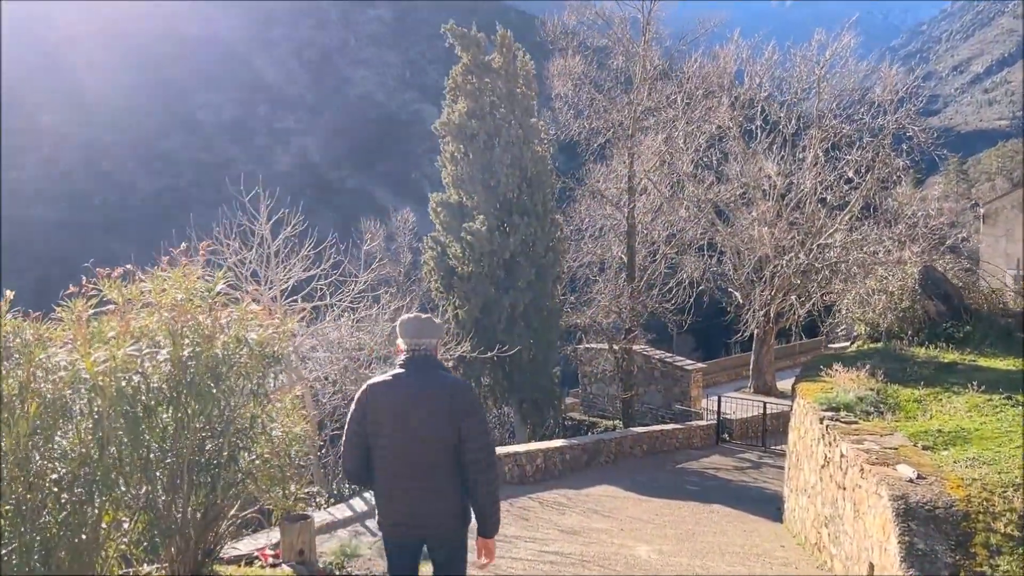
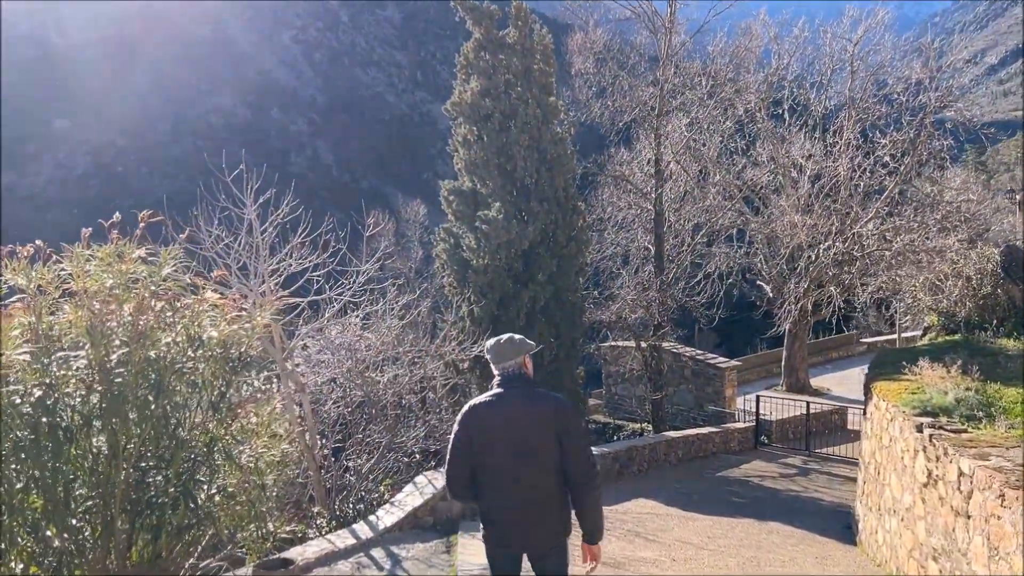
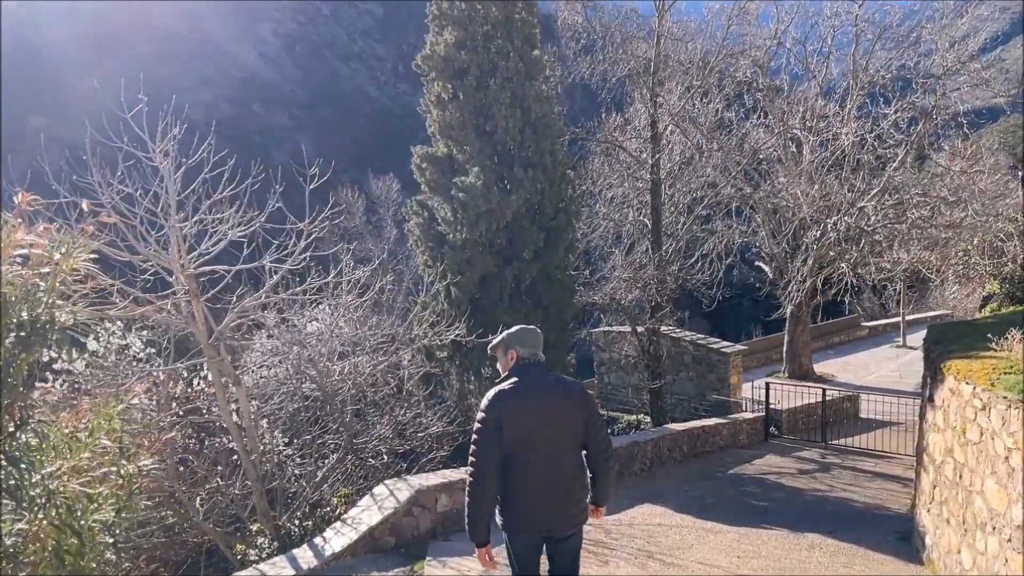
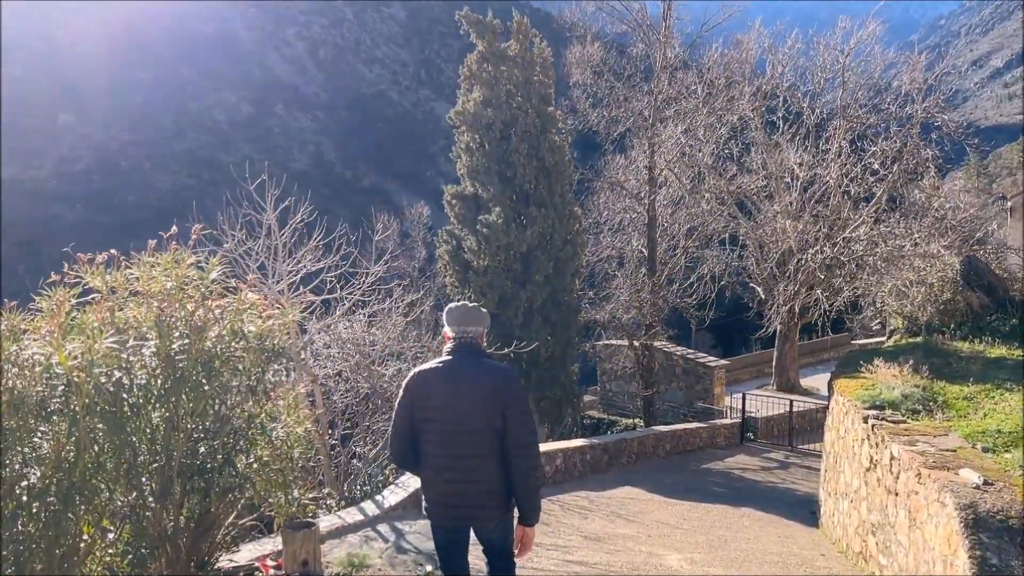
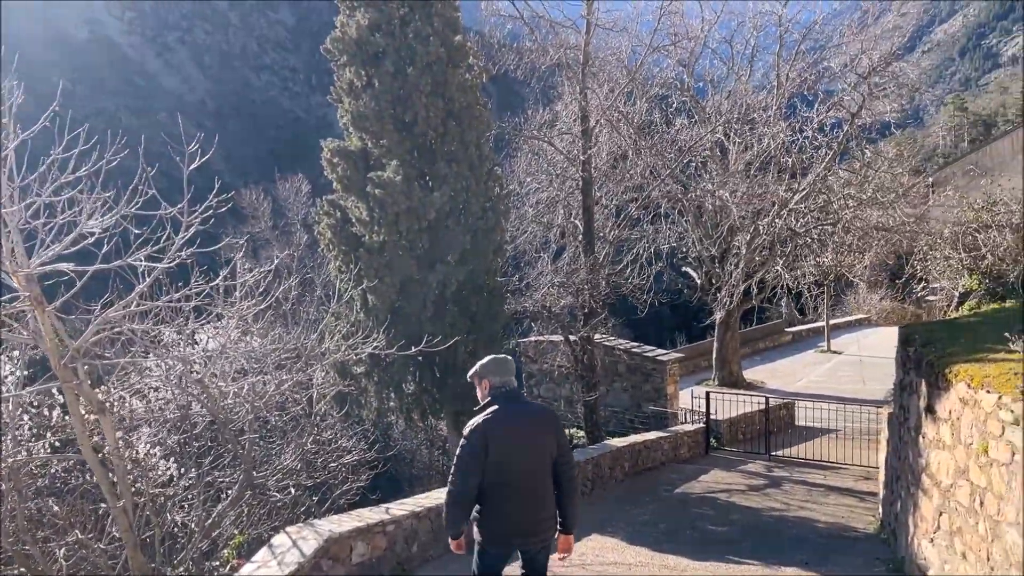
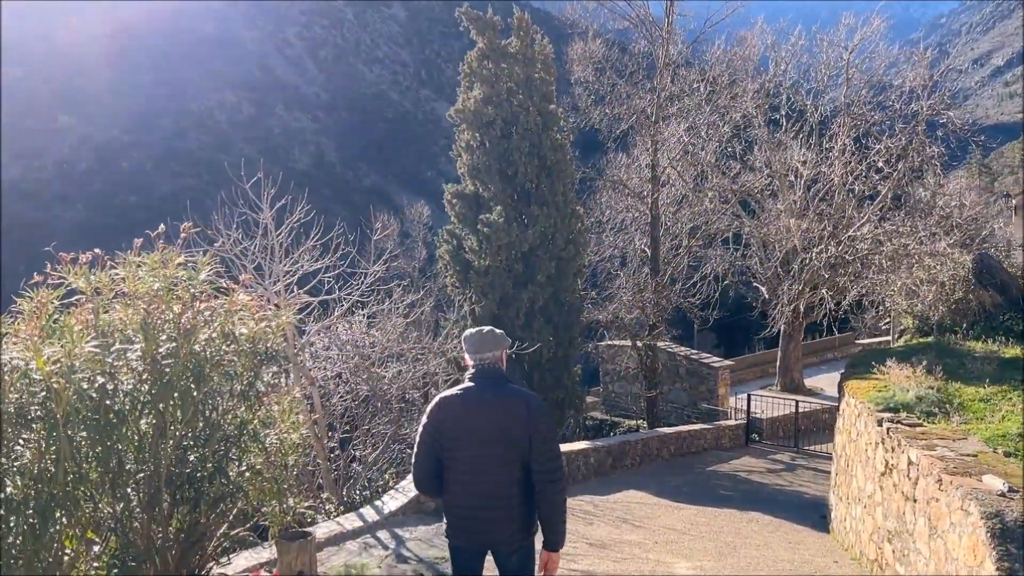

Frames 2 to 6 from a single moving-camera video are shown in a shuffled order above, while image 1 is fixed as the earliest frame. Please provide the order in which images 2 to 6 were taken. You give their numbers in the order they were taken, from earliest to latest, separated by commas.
4, 6, 2, 3, 5
